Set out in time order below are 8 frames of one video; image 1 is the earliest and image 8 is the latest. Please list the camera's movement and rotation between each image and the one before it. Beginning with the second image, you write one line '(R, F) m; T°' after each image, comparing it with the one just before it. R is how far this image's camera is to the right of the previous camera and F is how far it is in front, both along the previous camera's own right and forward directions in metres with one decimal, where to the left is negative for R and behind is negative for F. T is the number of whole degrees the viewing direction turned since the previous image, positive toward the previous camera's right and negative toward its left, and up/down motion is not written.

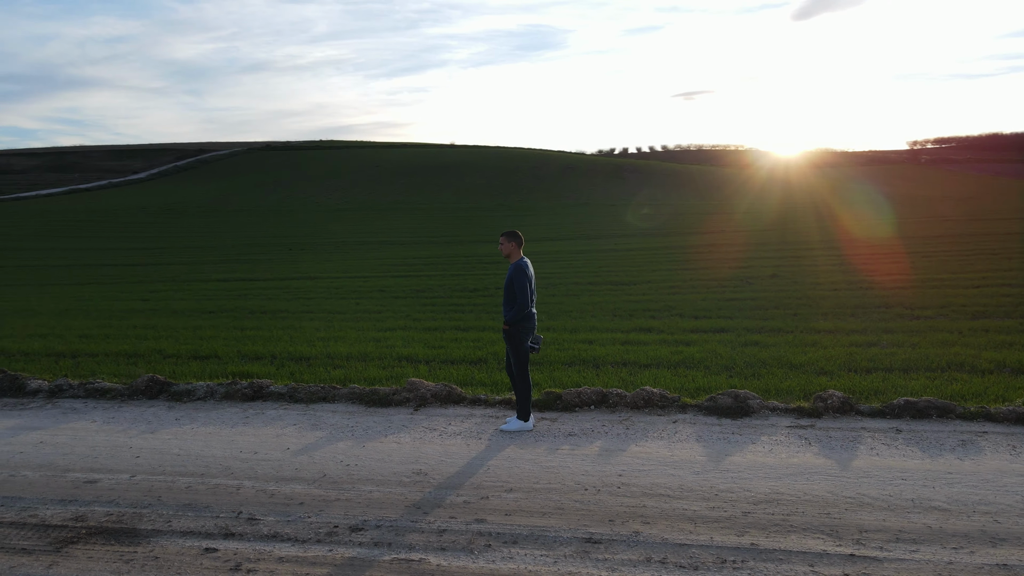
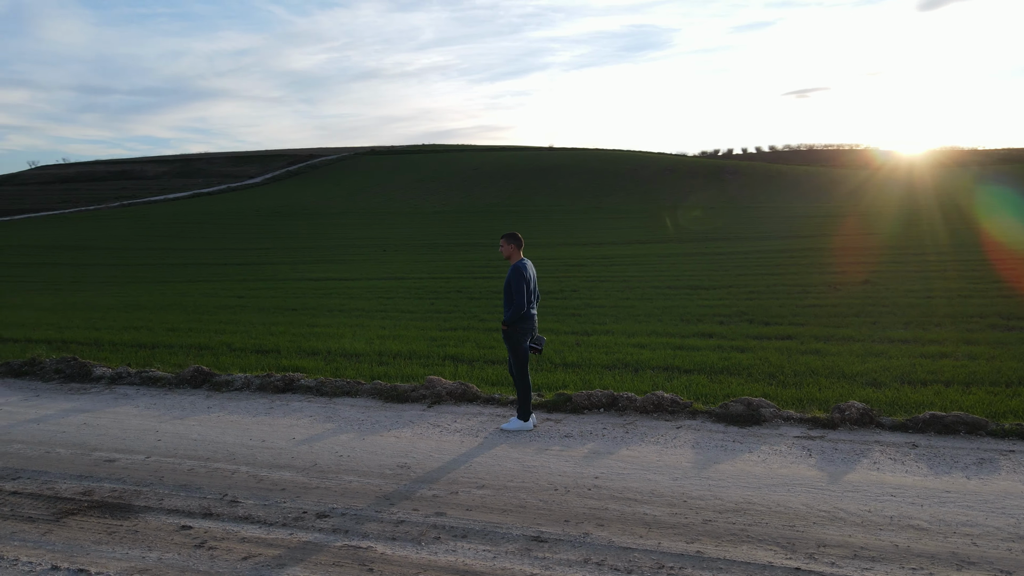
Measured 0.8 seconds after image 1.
(+0.8, 0.0) m; -7°
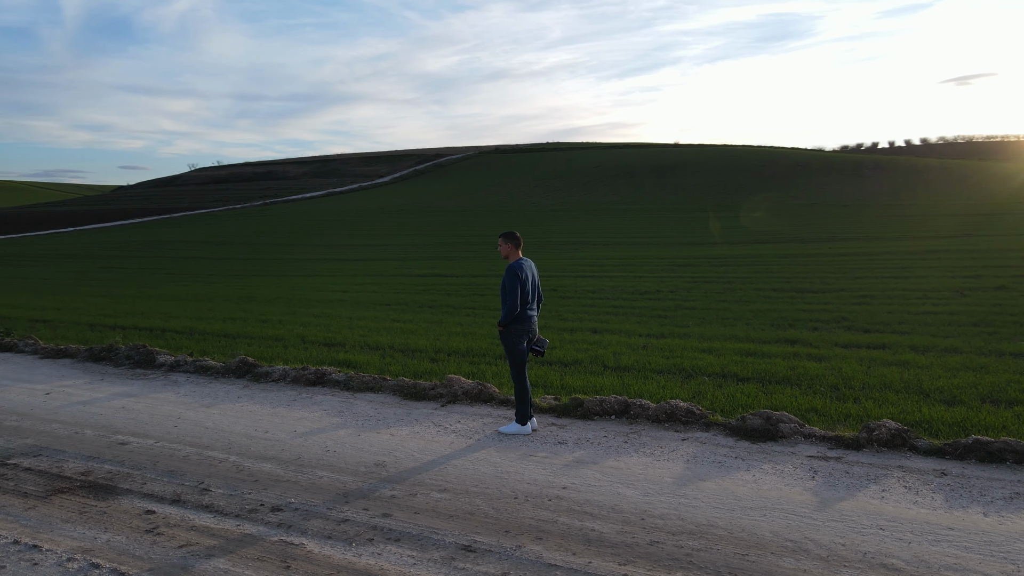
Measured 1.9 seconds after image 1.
(+1.0, +0.2) m; -9°
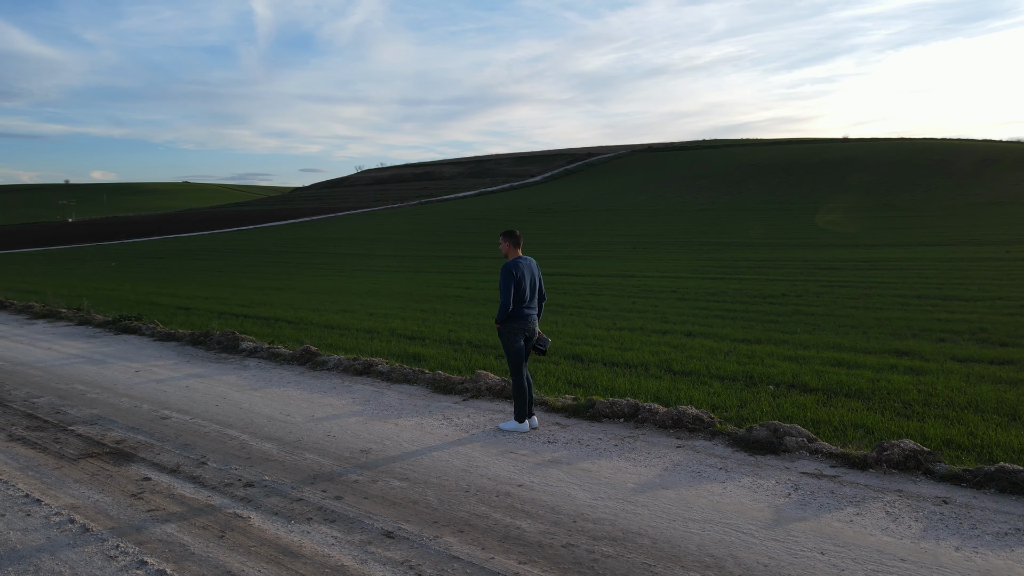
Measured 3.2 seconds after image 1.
(+1.2, +0.1) m; -11°
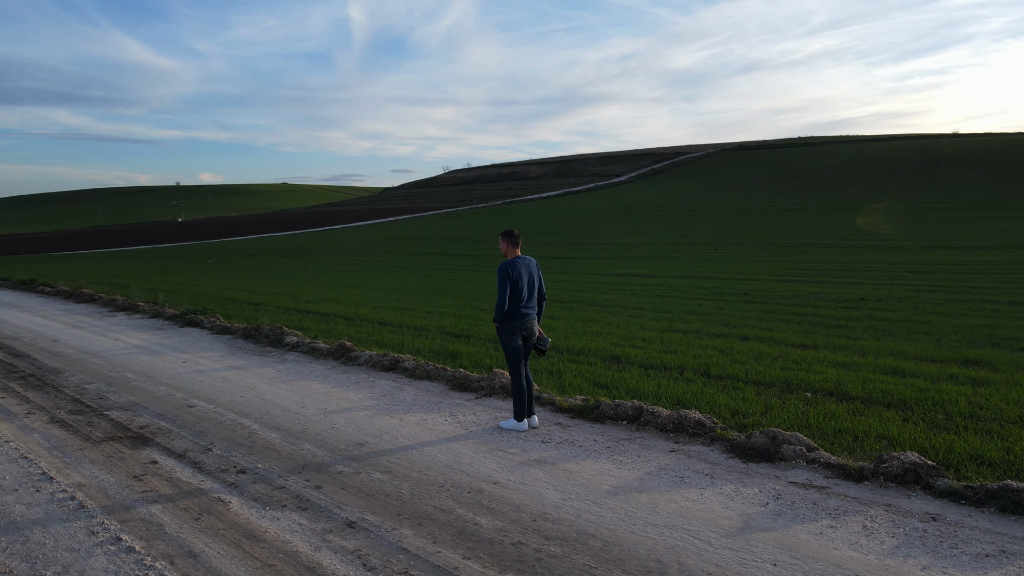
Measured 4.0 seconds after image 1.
(+0.7, 0.0) m; -7°
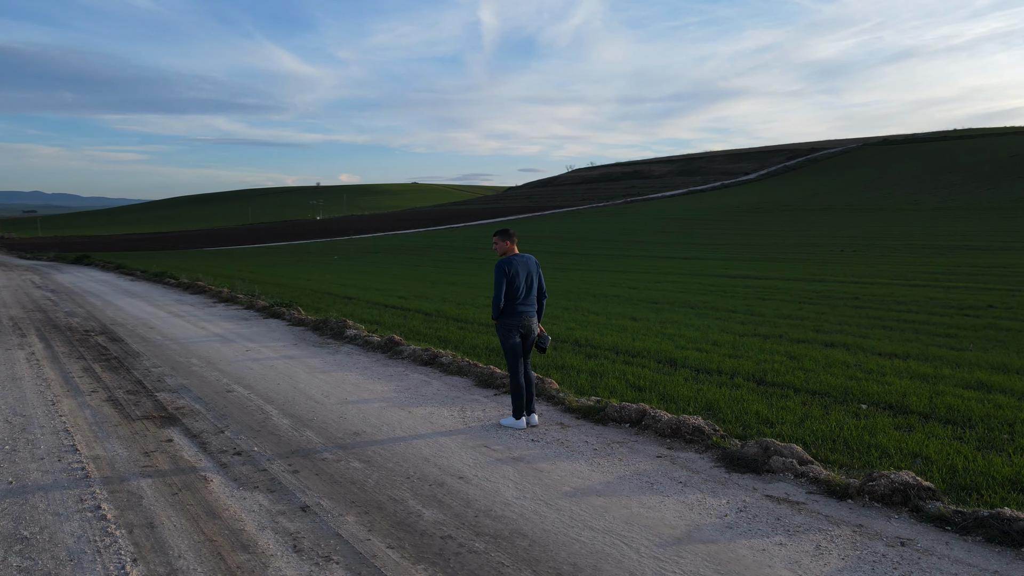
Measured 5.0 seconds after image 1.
(+1.0, +0.1) m; -9°
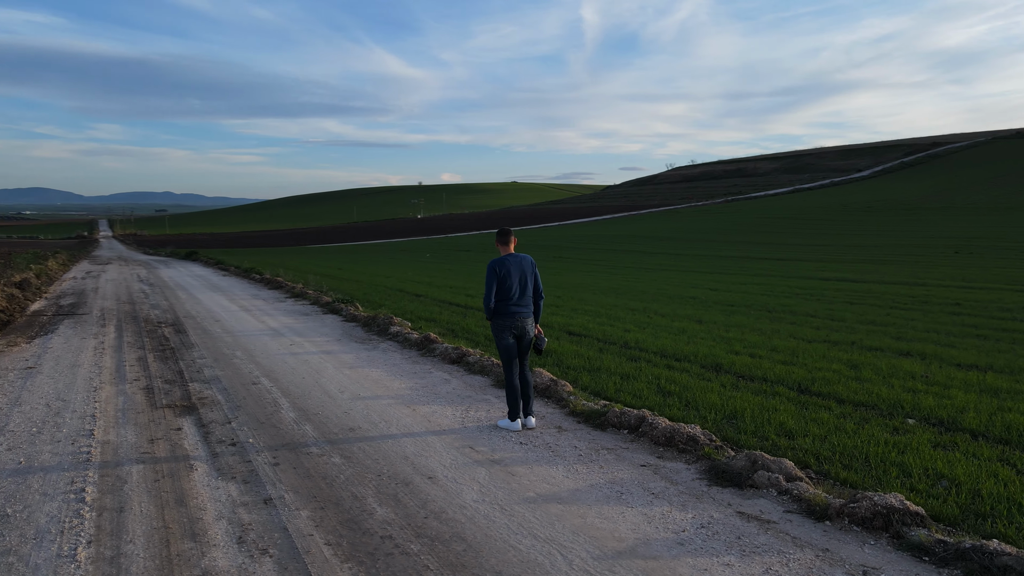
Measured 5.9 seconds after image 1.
(+0.8, +0.1) m; -7°
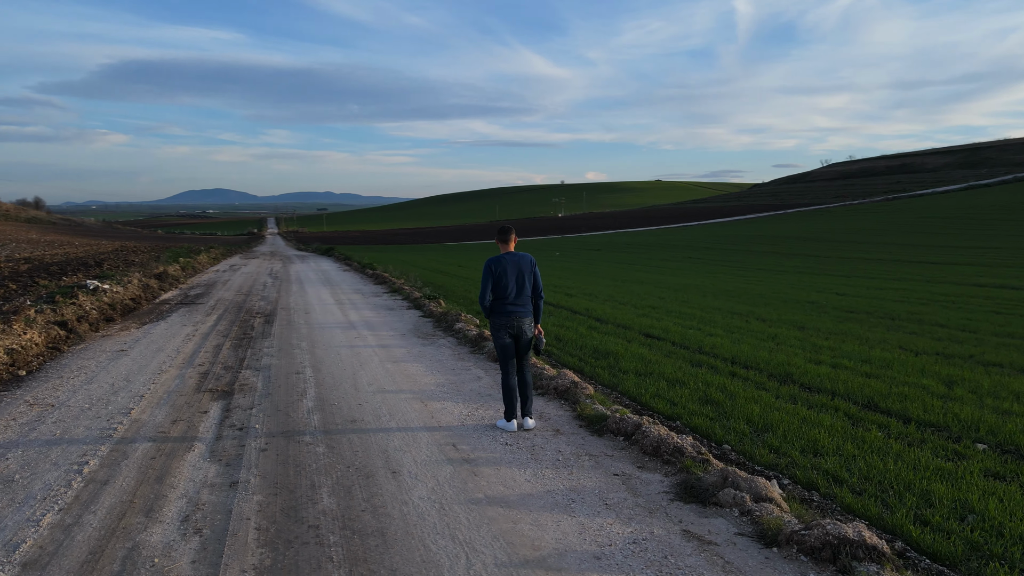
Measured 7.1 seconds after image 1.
(+1.2, +0.2) m; -11°
